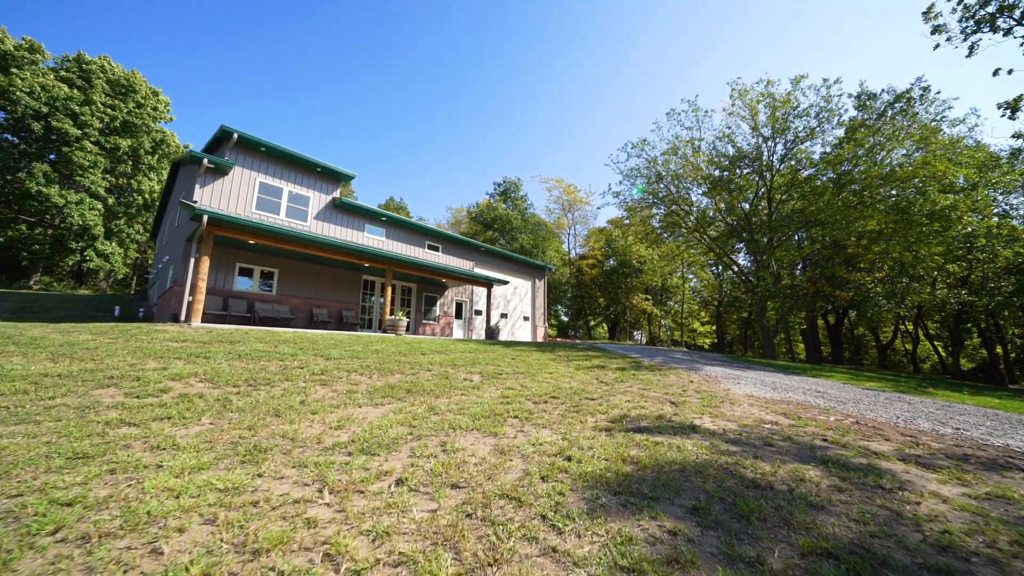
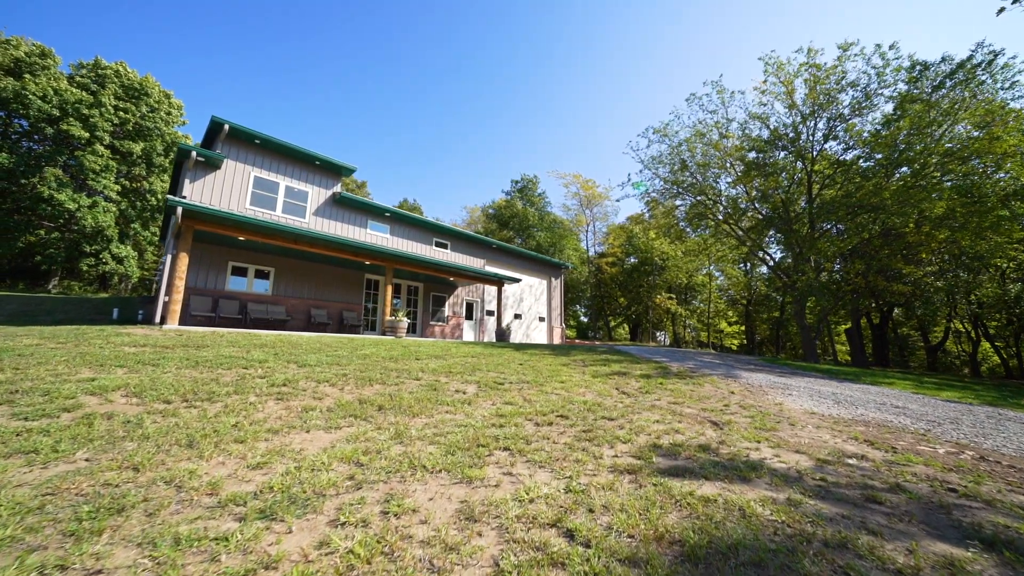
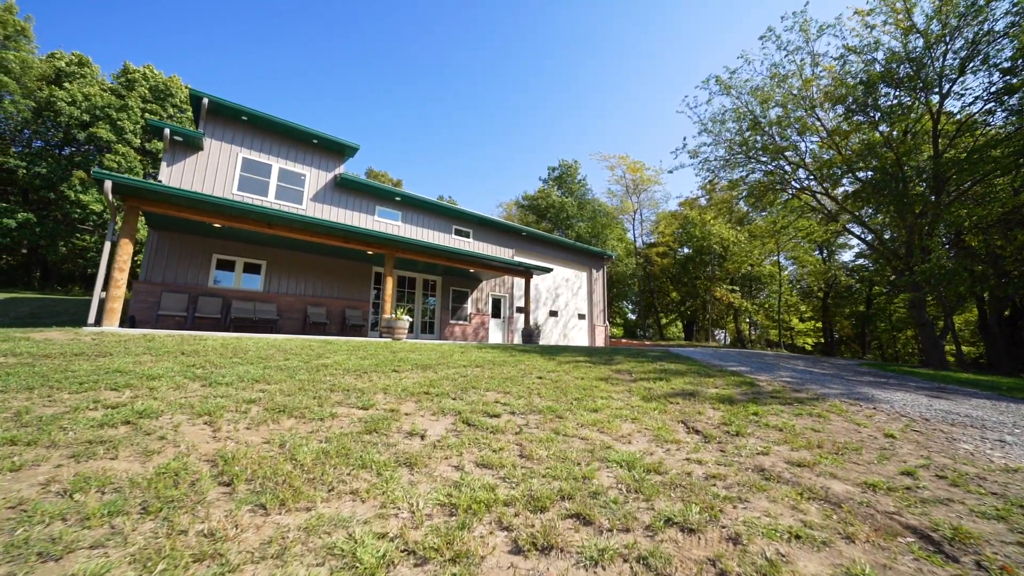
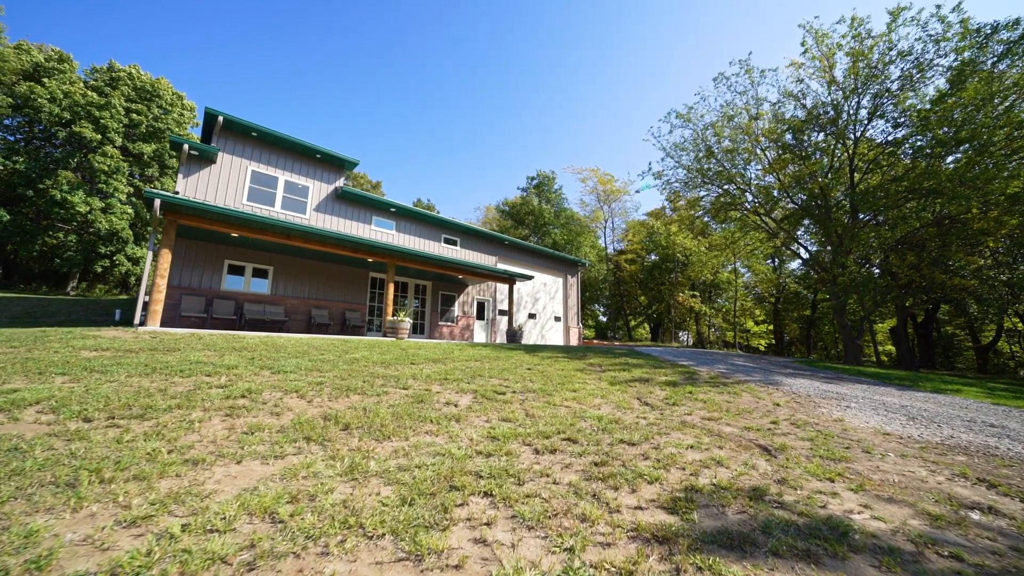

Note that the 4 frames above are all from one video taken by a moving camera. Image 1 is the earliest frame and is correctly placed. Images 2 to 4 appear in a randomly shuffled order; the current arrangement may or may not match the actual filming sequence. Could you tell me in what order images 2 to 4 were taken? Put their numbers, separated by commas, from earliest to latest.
2, 4, 3
